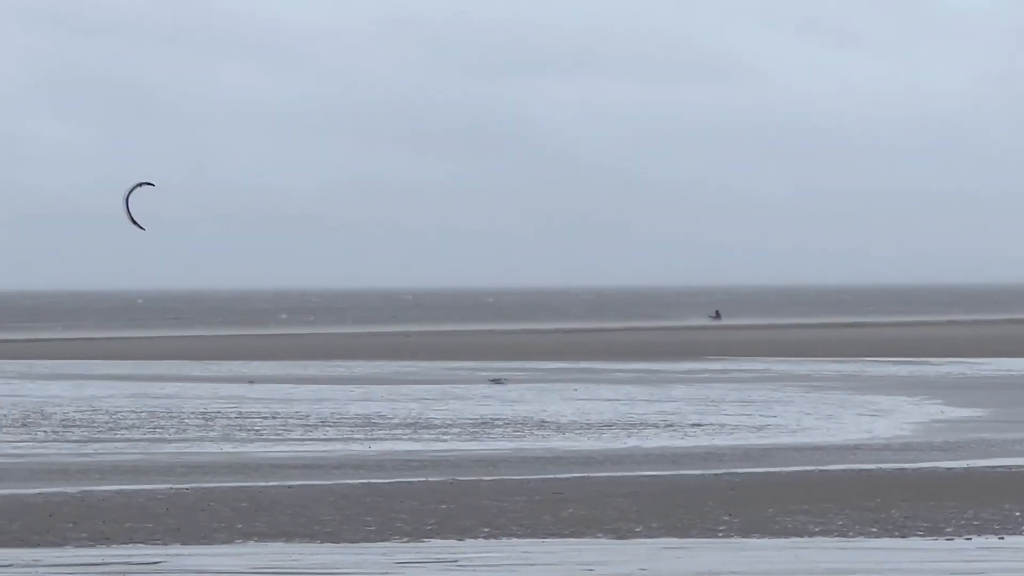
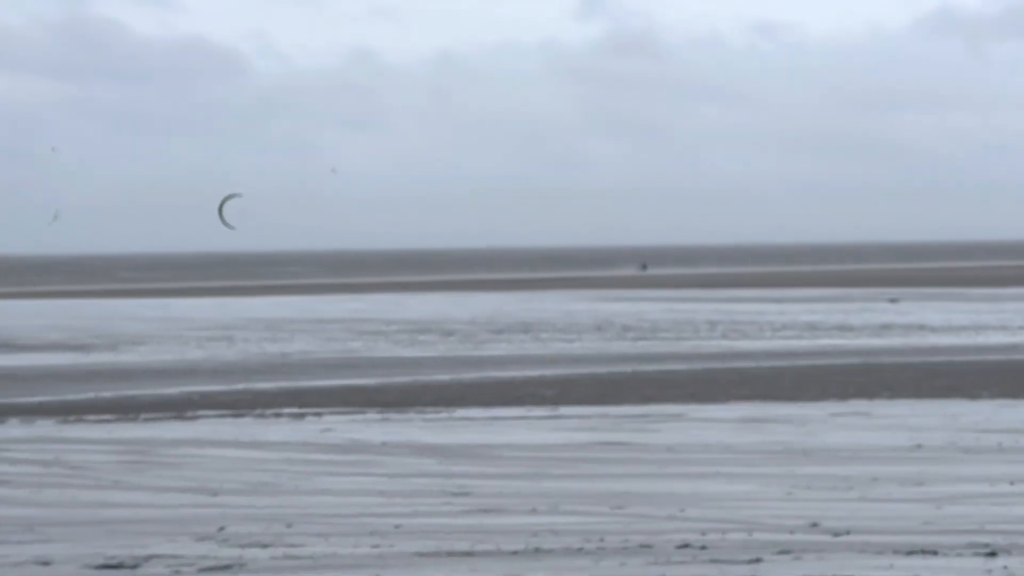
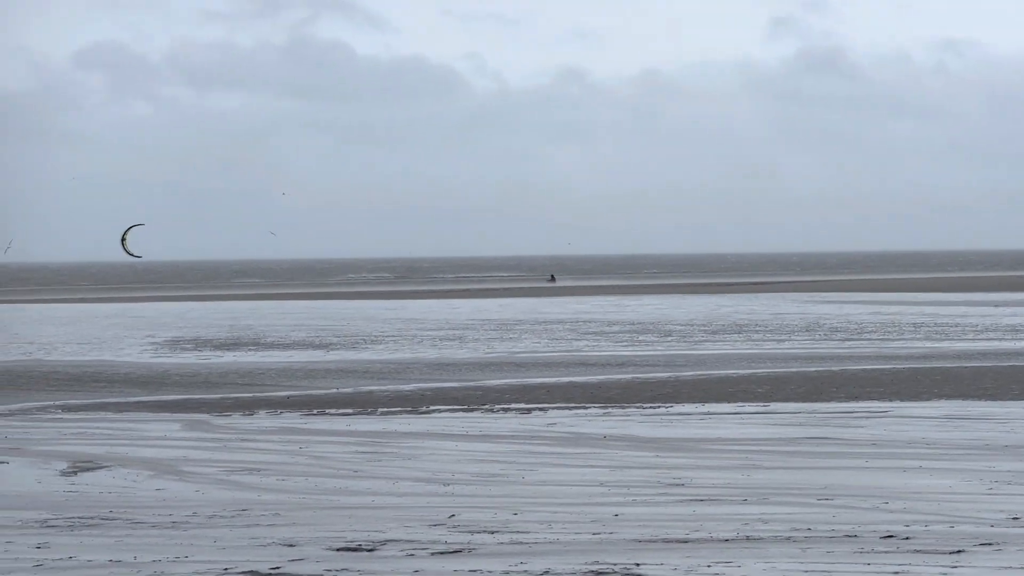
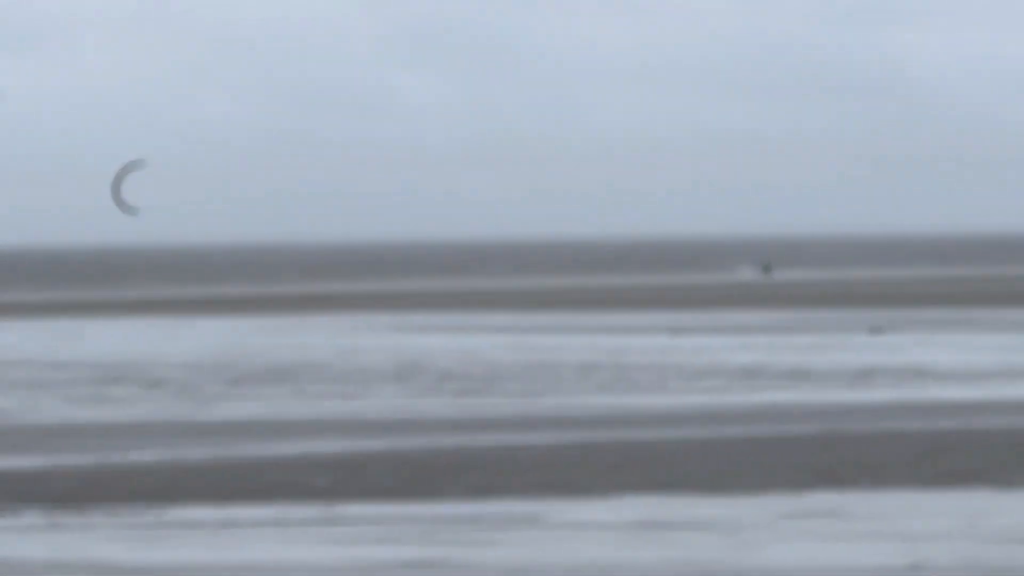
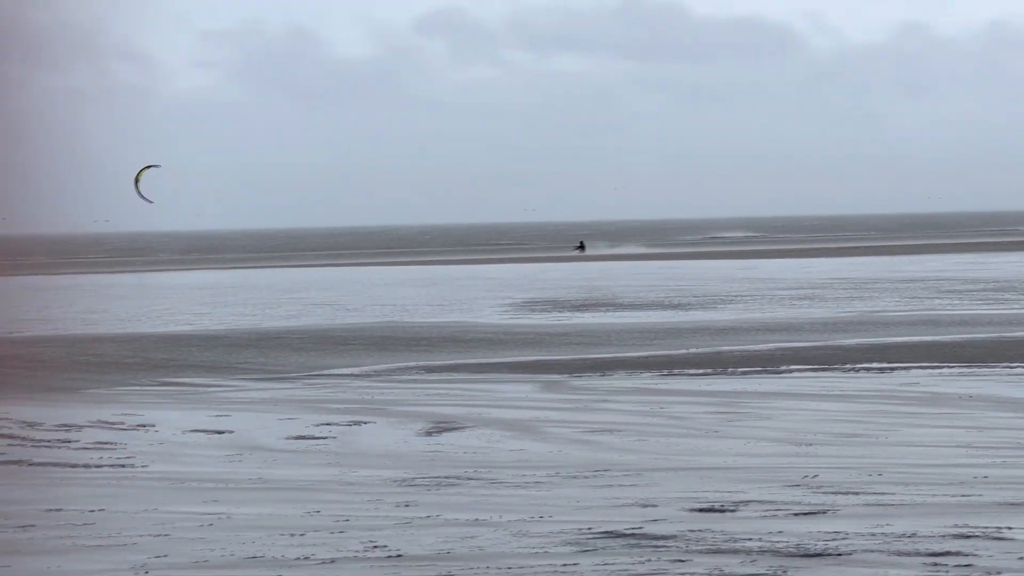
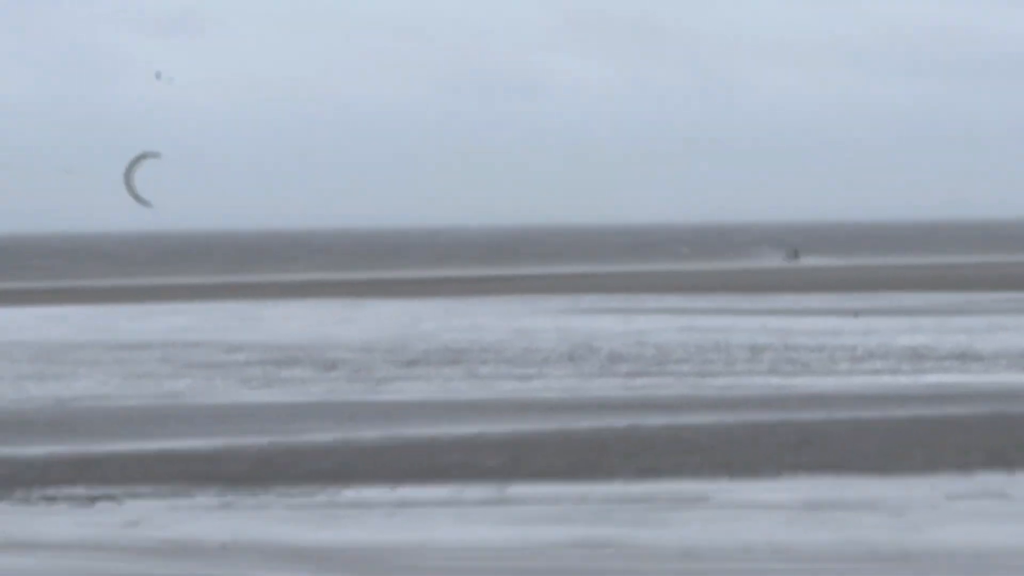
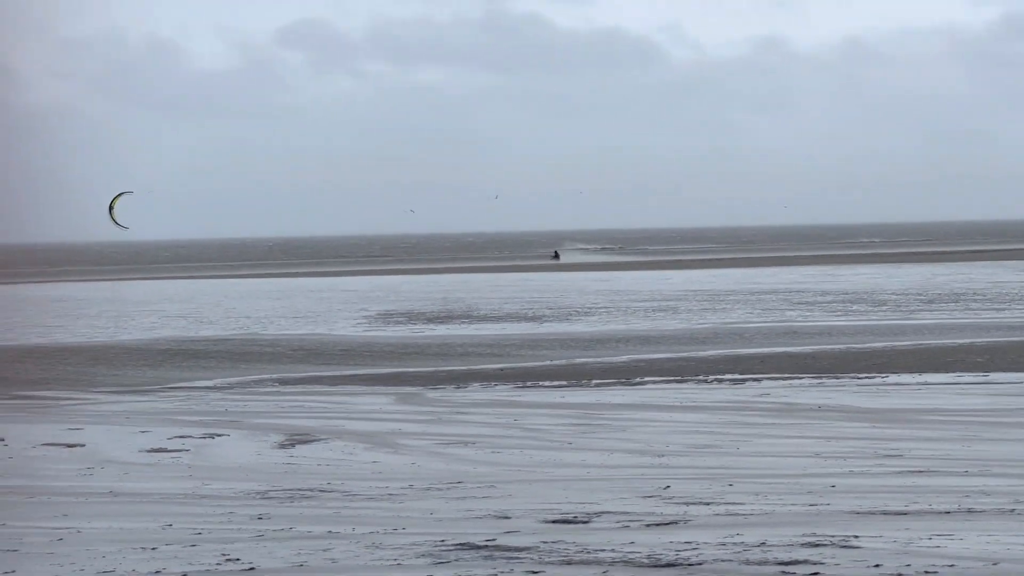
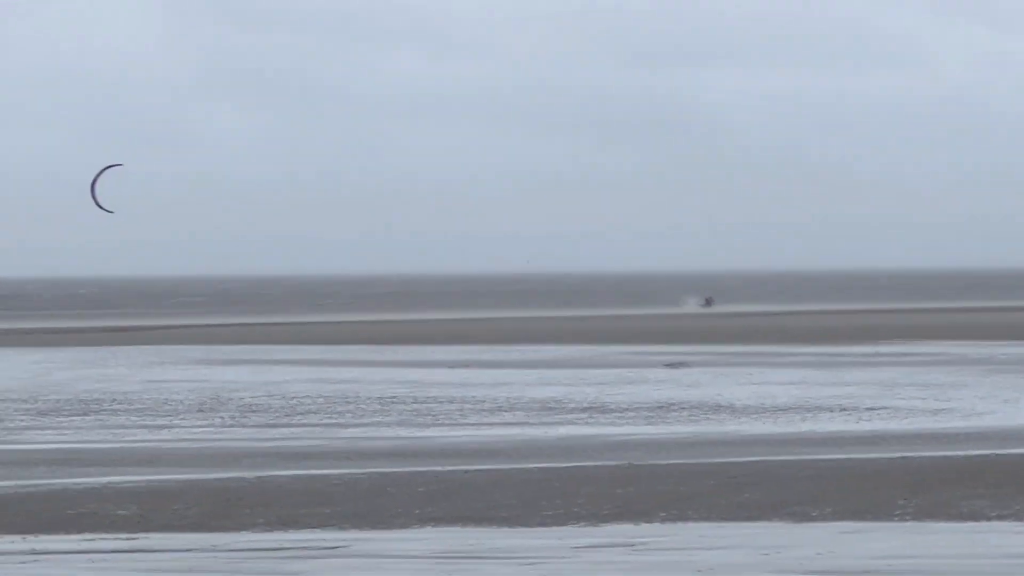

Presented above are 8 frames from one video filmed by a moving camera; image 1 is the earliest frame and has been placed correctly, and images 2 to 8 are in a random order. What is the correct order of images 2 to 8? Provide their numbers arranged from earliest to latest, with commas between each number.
8, 4, 6, 2, 3, 7, 5
